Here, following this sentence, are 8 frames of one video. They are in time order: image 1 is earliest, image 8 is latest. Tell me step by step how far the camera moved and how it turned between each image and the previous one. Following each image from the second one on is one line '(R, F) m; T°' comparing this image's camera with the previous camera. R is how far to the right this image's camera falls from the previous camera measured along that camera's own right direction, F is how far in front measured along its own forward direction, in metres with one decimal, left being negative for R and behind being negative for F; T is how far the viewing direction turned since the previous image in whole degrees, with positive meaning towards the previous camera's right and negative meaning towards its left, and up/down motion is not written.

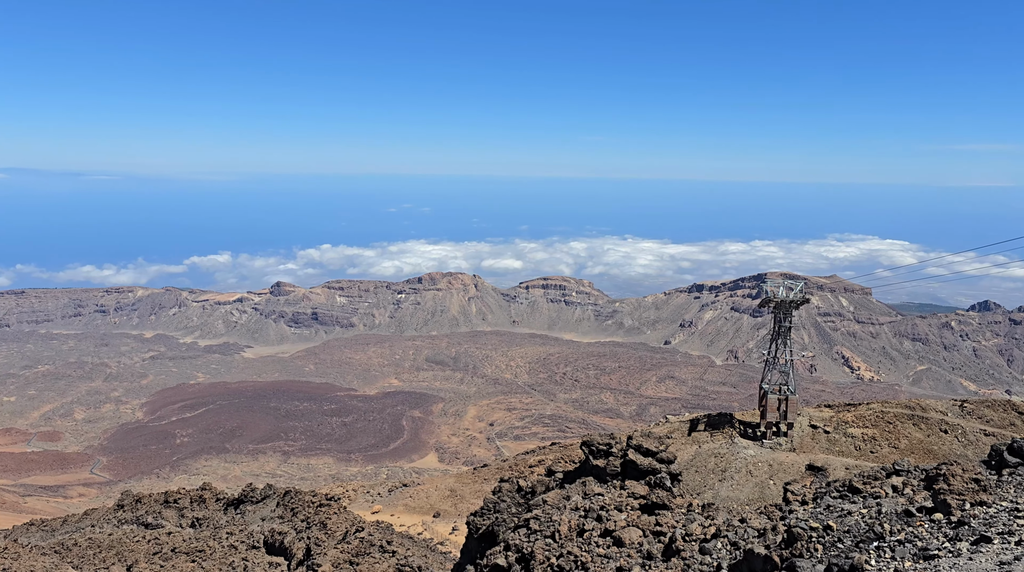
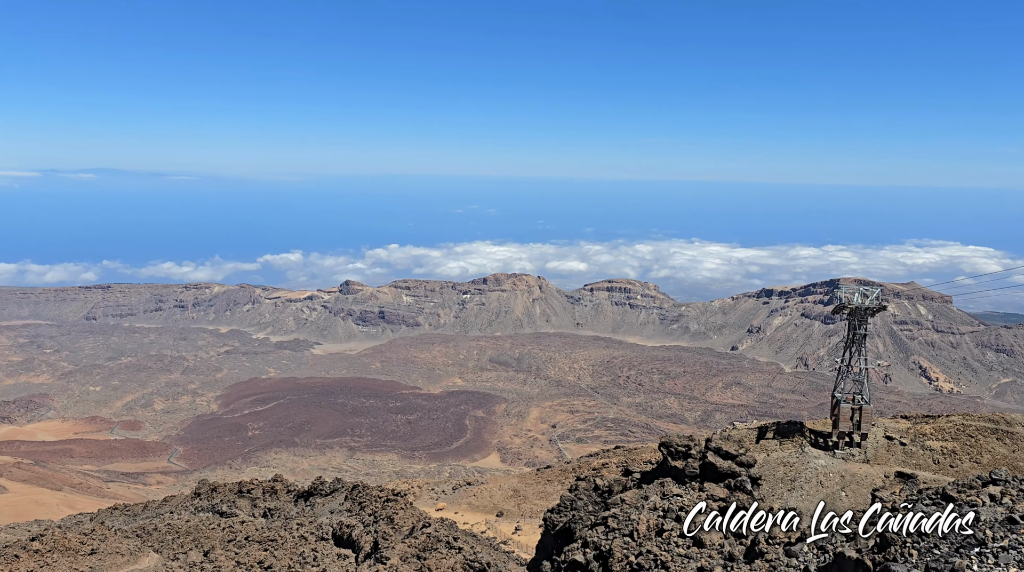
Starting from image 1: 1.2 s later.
(-0.3, -0.2) m; -4°
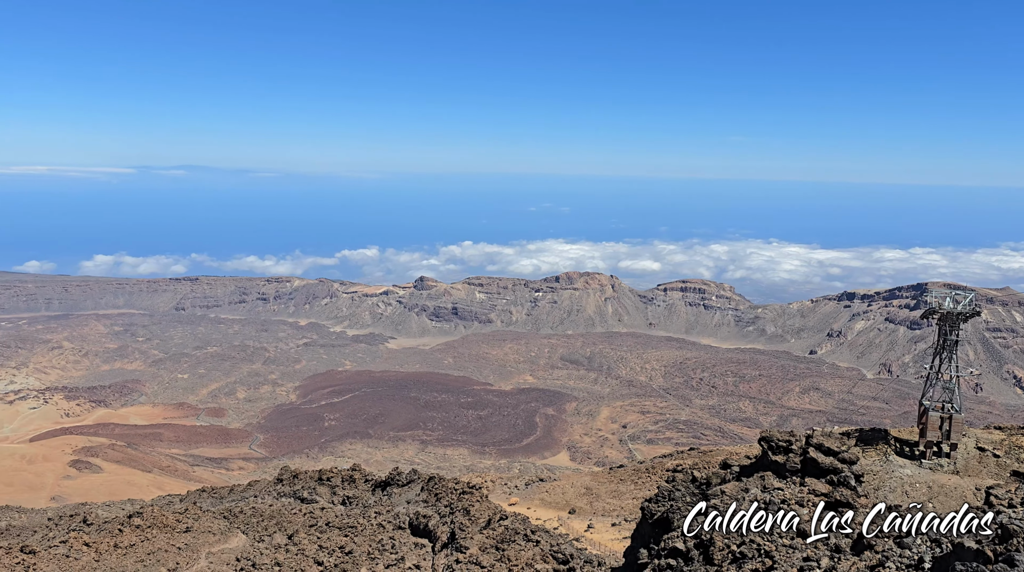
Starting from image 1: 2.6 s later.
(-0.6, -0.5) m; -5°
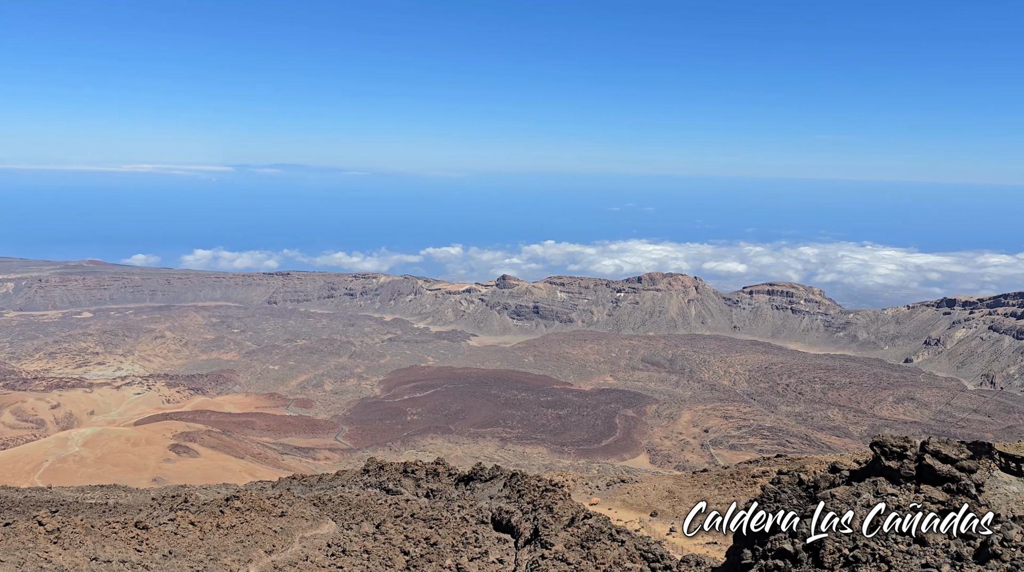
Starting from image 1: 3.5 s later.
(-0.5, -0.2) m; -5°
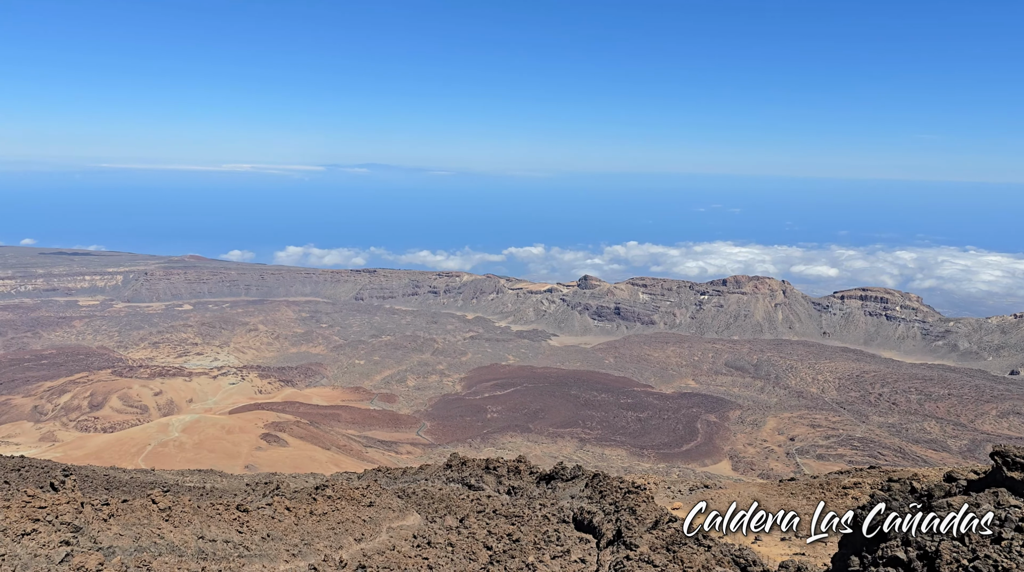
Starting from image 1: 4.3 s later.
(-0.4, -0.1) m; -5°
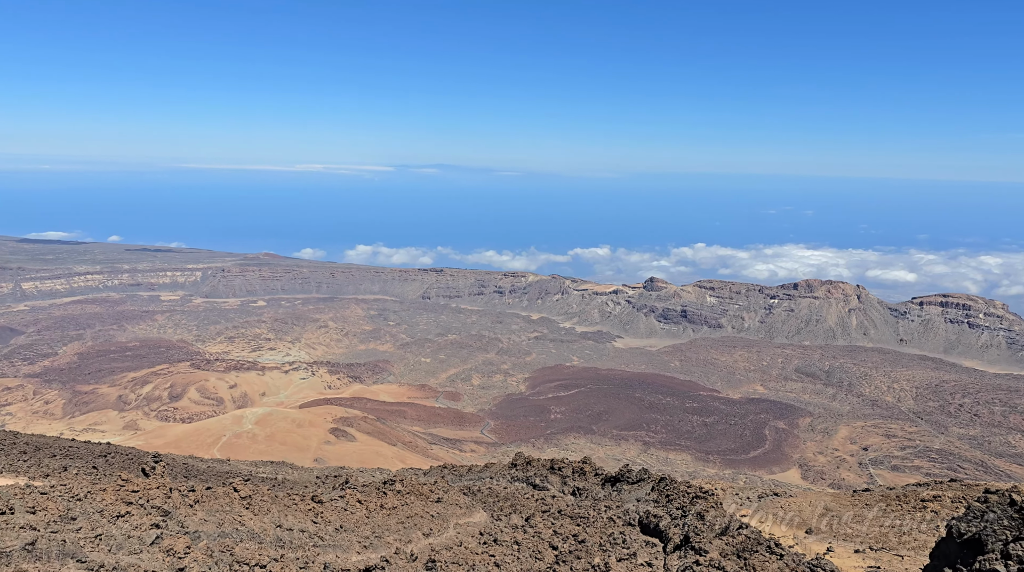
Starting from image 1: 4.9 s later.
(-0.3, +0.1) m; -4°
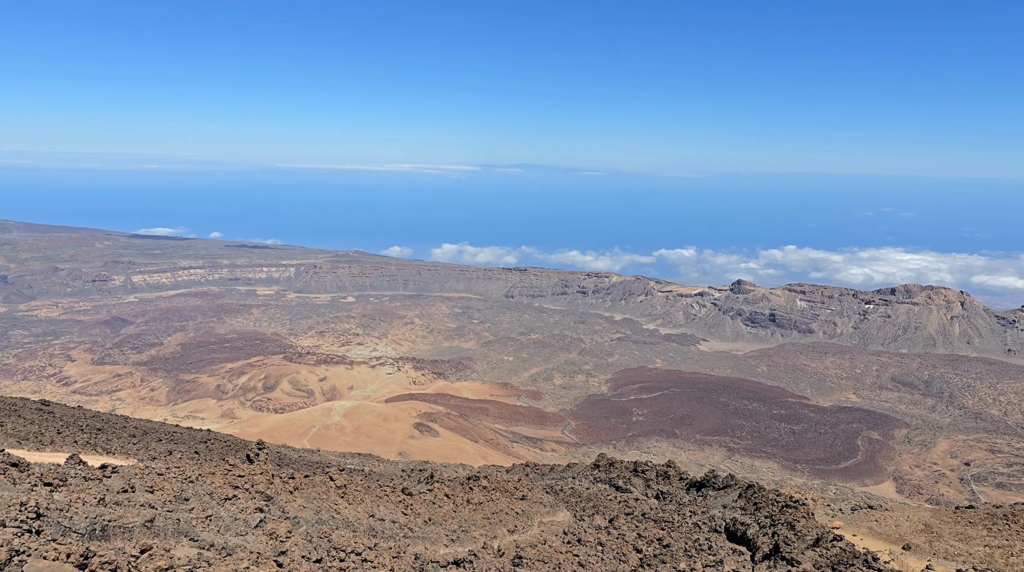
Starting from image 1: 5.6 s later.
(-0.3, -0.1) m; -5°
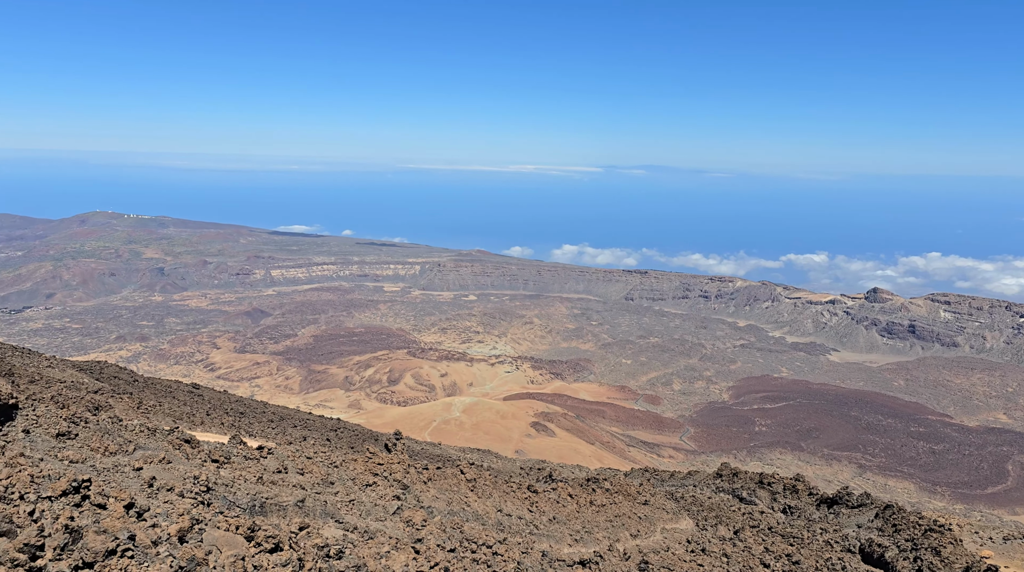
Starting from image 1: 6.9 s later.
(-0.4, 0.0) m; -8°
